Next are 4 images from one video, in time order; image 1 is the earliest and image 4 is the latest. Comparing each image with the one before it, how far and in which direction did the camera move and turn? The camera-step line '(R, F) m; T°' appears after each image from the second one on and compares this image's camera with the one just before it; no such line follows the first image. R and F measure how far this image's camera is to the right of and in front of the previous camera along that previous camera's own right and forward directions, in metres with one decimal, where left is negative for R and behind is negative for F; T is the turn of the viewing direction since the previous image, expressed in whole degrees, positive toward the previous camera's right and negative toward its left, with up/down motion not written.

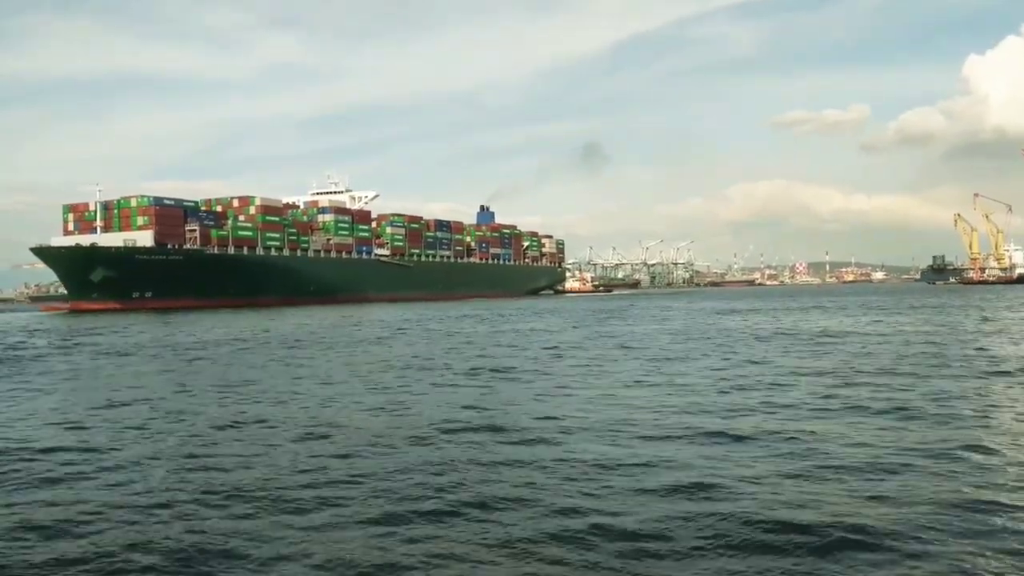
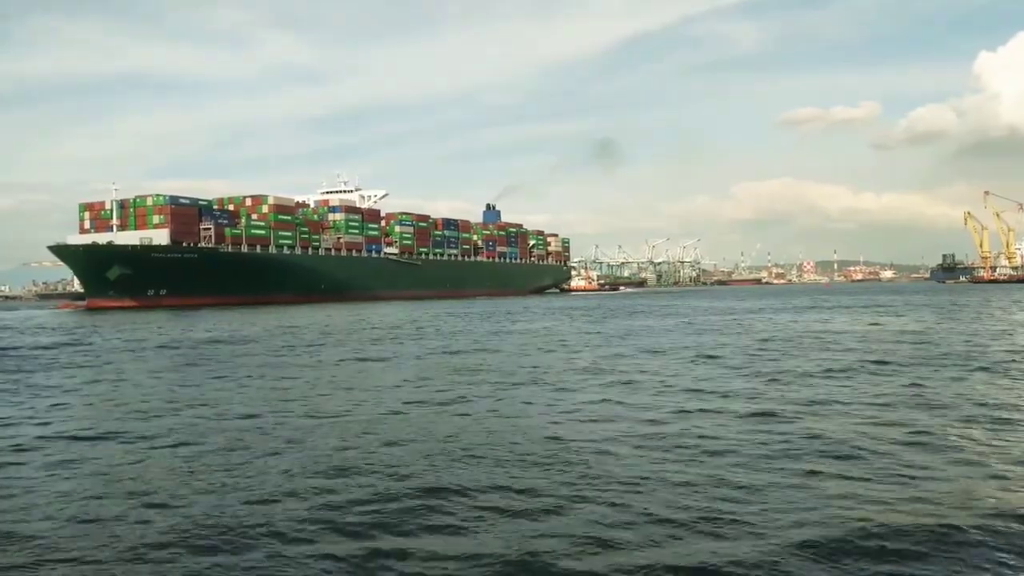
(-0.4, -0.3) m; 0°
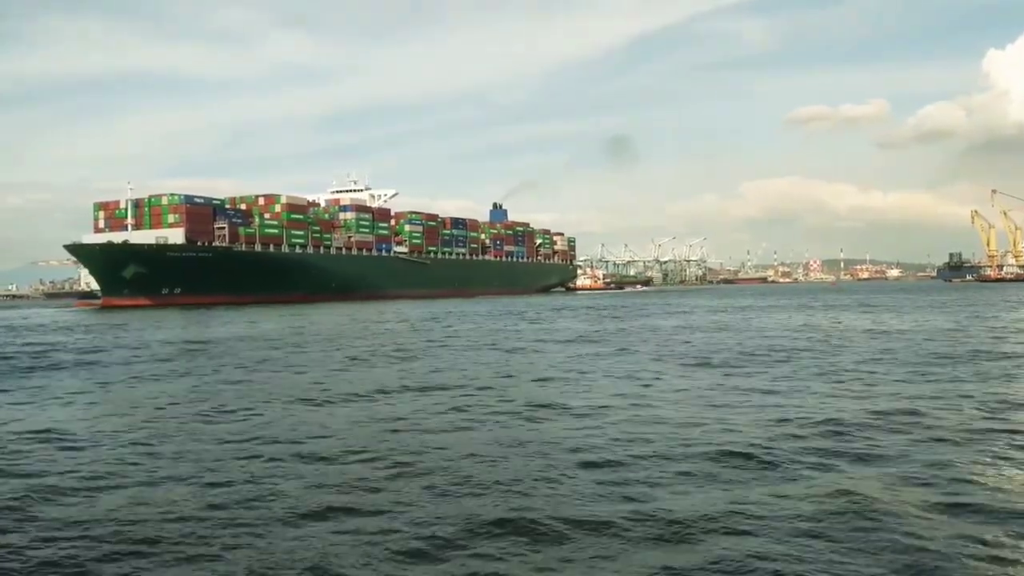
(-0.3, -0.6) m; 0°
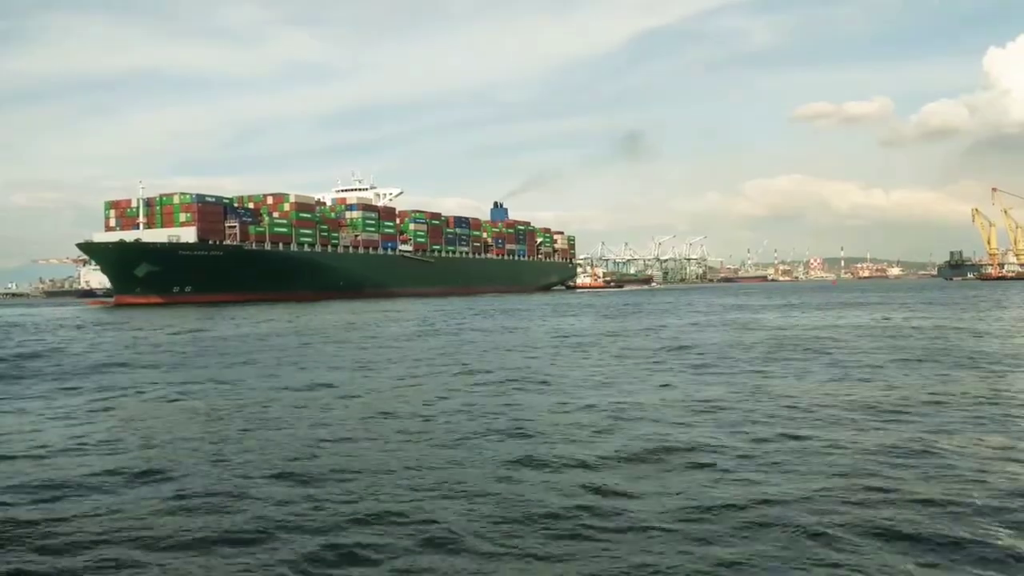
(-0.5, -0.7) m; 0°
